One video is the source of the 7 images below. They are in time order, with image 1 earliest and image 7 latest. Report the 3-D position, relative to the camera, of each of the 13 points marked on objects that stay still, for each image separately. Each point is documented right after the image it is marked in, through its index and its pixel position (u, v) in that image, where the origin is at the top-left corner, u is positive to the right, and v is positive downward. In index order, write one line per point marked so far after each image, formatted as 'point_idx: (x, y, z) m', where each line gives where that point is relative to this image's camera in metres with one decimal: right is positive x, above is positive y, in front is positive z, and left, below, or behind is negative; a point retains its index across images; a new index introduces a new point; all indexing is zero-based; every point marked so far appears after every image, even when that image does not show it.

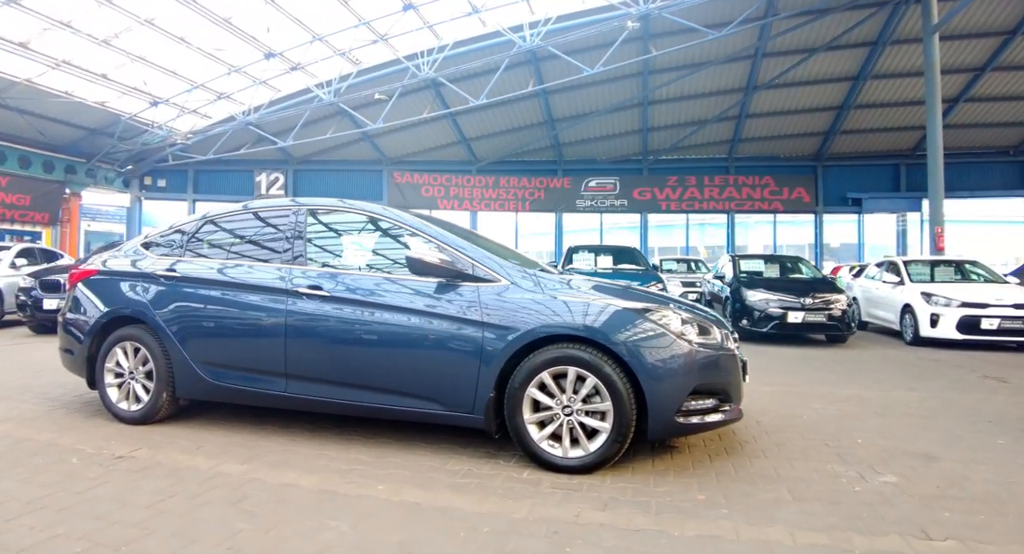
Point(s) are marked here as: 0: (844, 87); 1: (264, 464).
0: (+12.5, +7.3, +18.7) m
1: (-1.4, -1.1, +2.9) m
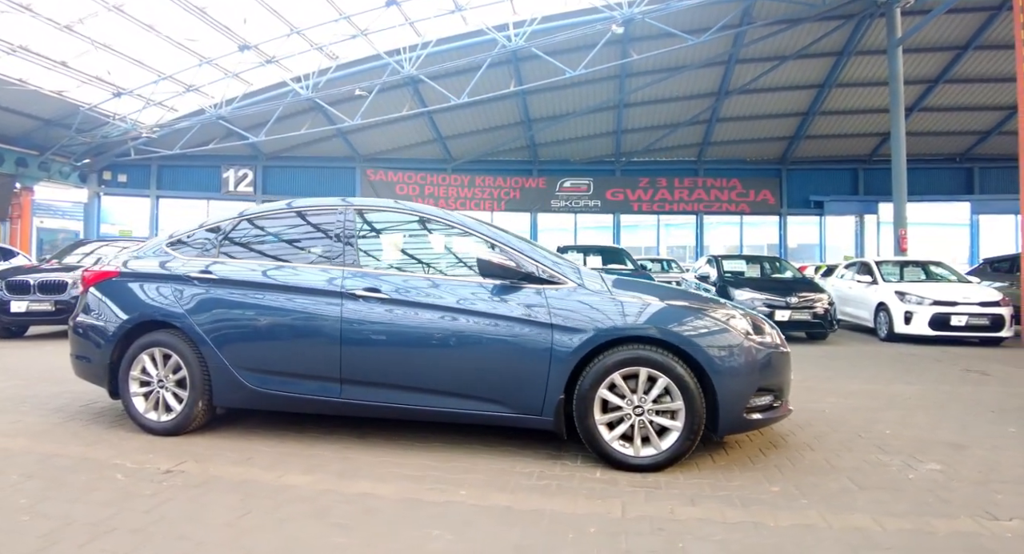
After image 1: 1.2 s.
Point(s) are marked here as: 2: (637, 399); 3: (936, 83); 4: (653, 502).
0: (+11.7, +7.3, +19.6) m
1: (-1.0, -1.1, +2.8) m
2: (+0.7, -0.7, +2.9) m
3: (+14.8, +6.9, +17.3) m
4: (+0.7, -1.1, +2.5) m
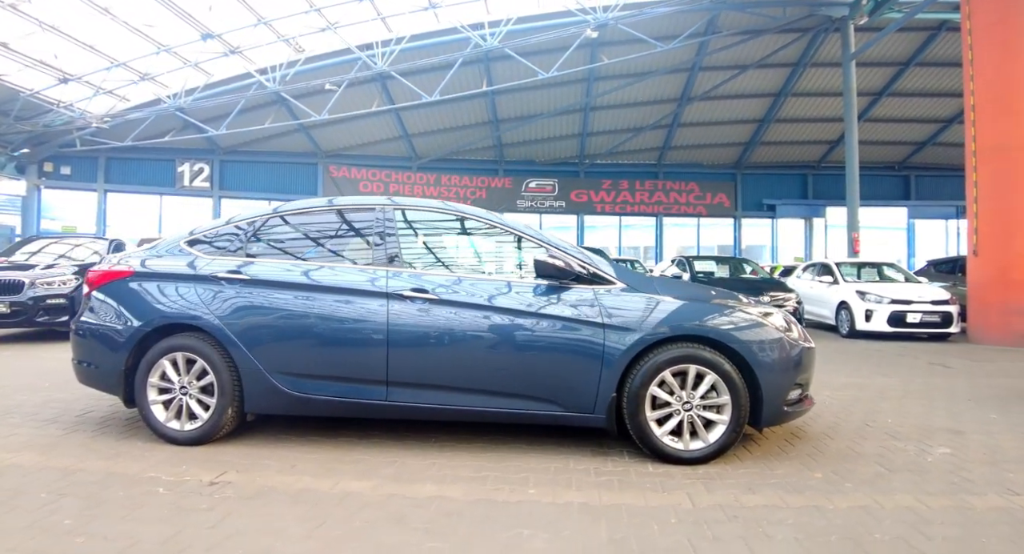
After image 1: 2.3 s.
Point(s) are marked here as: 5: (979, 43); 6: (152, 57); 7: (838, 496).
0: (+10.5, +7.3, +20.6) m
1: (-0.7, -1.1, +2.8) m
2: (+1.1, -0.7, +3.0) m
3: (+13.8, +6.9, +18.6) m
4: (+1.1, -1.1, +2.6) m
5: (+9.1, +4.5, +9.5) m
6: (-10.2, +6.2, +13.9) m
7: (+1.7, -1.1, +2.5) m
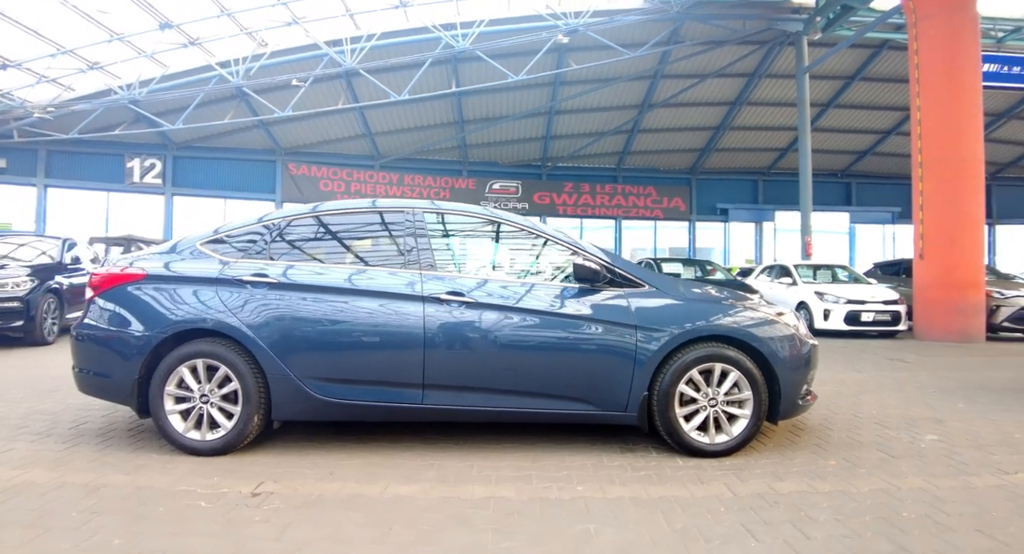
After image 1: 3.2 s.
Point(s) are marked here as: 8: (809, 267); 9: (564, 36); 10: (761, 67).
0: (+9.2, +7.3, +21.6) m
1: (-0.4, -1.1, +2.8) m
2: (+1.3, -0.7, +3.2) m
3: (+12.6, +6.9, +19.8) m
4: (+1.3, -1.1, +2.8) m
5: (+8.7, +4.5, +10.3) m
6: (-10.9, +6.2, +13.1) m
7: (+1.9, -1.1, +2.8) m
8: (+7.3, +0.3, +12.0) m
9: (+1.6, +7.7, +15.9) m
10: (+9.4, +8.0, +18.7) m
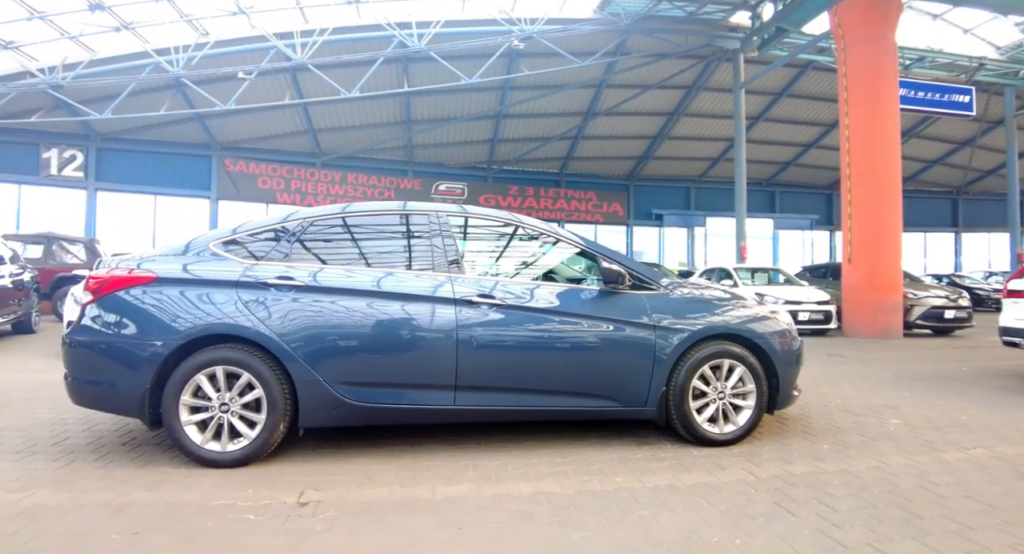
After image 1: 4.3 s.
0: (+7.0, +7.2, +22.7) m
1: (-0.2, -1.2, +2.8) m
2: (+1.5, -0.8, +3.4) m
3: (+10.7, +6.8, +21.4) m
4: (+1.6, -1.2, +3.0) m
5: (+7.9, +4.5, +11.5) m
6: (-11.8, +6.1, +11.8) m
7: (+2.2, -1.2, +3.1) m
8: (+6.3, +0.2, +13.0) m
9: (+0.2, +7.7, +16.1) m
10: (+7.6, +7.9, +19.9) m
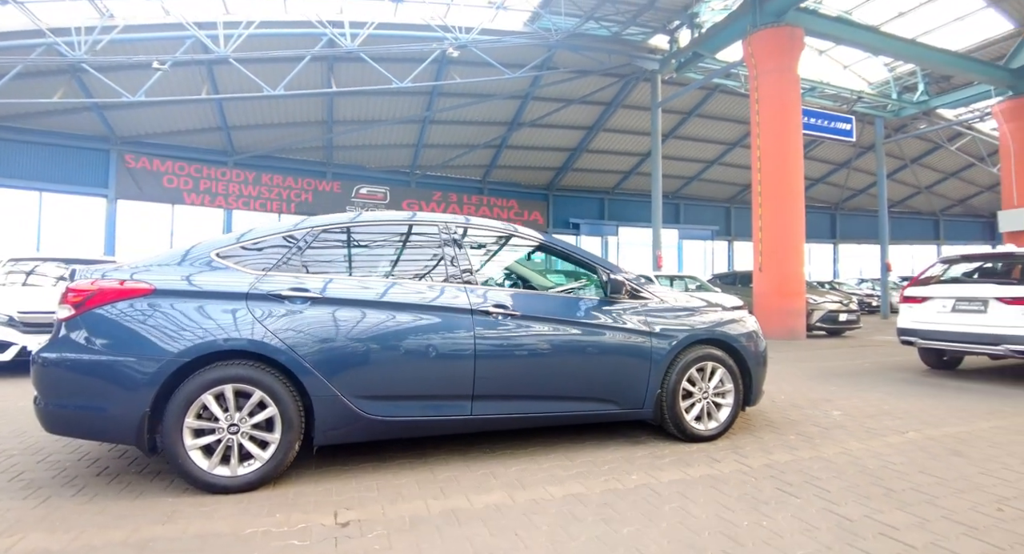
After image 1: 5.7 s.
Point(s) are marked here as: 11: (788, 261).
0: (+3.9, +6.9, +23.8) m
1: (0.0, -1.2, +2.9) m
2: (+1.5, -0.8, +3.8) m
3: (+7.7, +6.5, +23.1) m
4: (+1.7, -1.2, +3.4) m
5: (+6.6, +4.3, +12.8) m
6: (-13.0, +5.9, +10.0) m
7: (+2.2, -1.2, +3.6) m
8: (+4.8, 0.0, +14.0) m
9: (-1.8, +7.4, +16.2) m
10: (+4.9, +7.6, +21.1) m
11: (+7.0, +0.4, +12.5) m
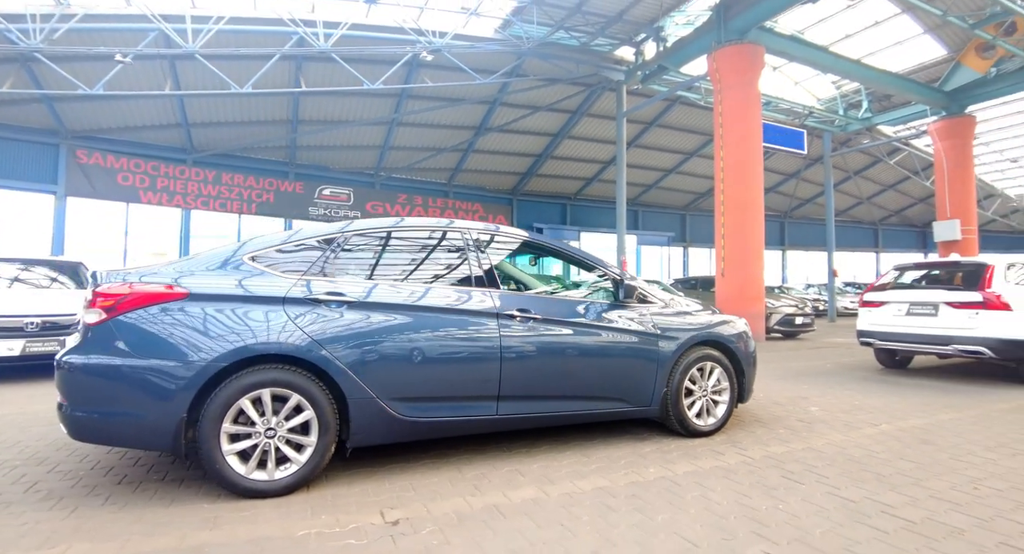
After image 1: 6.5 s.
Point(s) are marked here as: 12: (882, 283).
0: (+2.5, +6.7, +24.2) m
1: (+0.1, -1.3, +3.1) m
2: (+1.6, -0.9, +4.1) m
3: (+6.3, +6.3, +23.8) m
4: (+1.8, -1.3, +3.7) m
5: (+6.0, +4.1, +13.5) m
6: (-13.3, +5.9, +9.2) m
7: (+2.4, -1.3, +3.9) m
8: (+4.1, -0.1, +14.5) m
9: (-2.6, +7.3, +16.3) m
10: (+3.7, +7.4, +21.7) m
11: (+6.5, +0.3, +13.2) m
12: (+5.9, -0.1, +7.8) m
